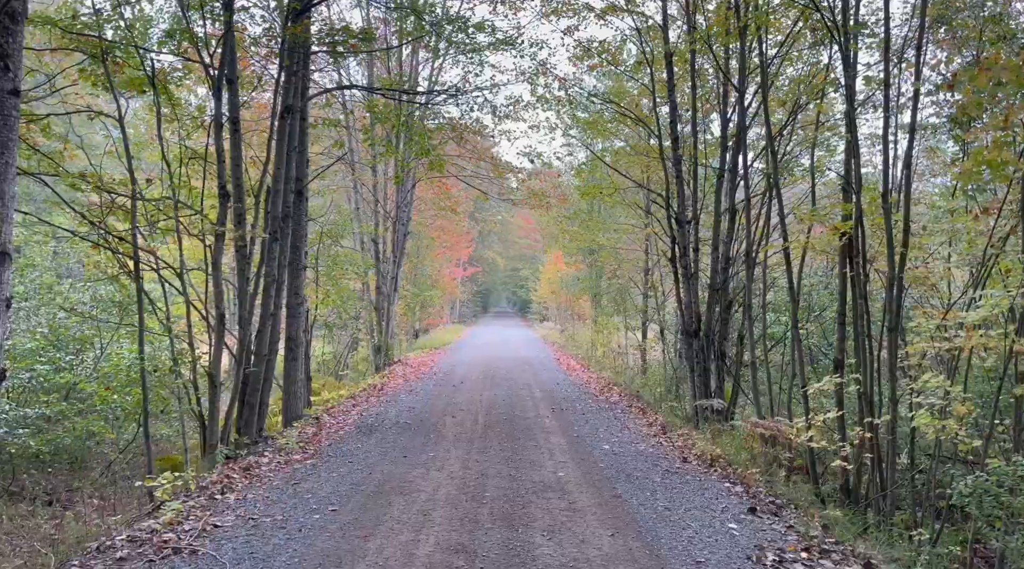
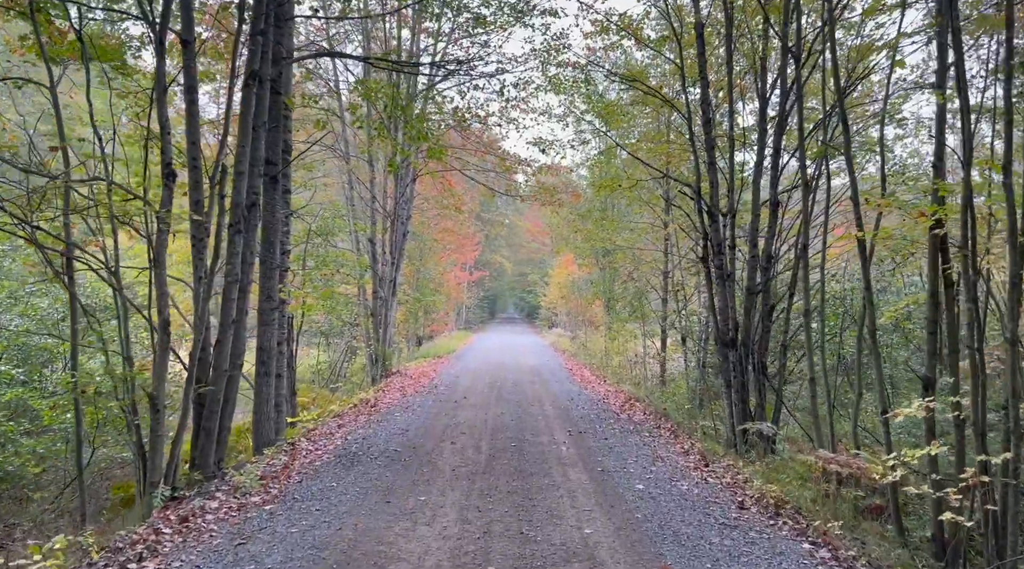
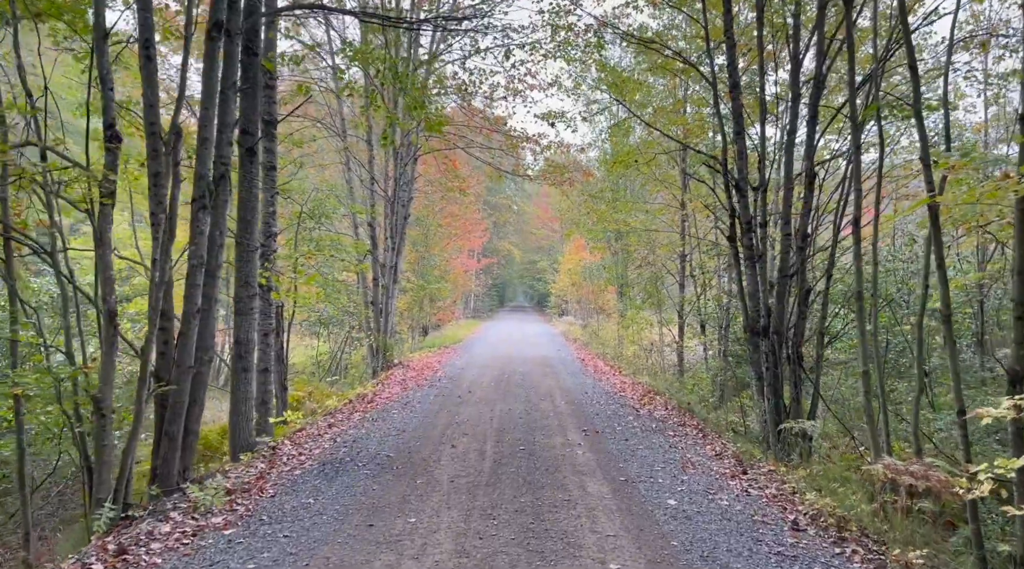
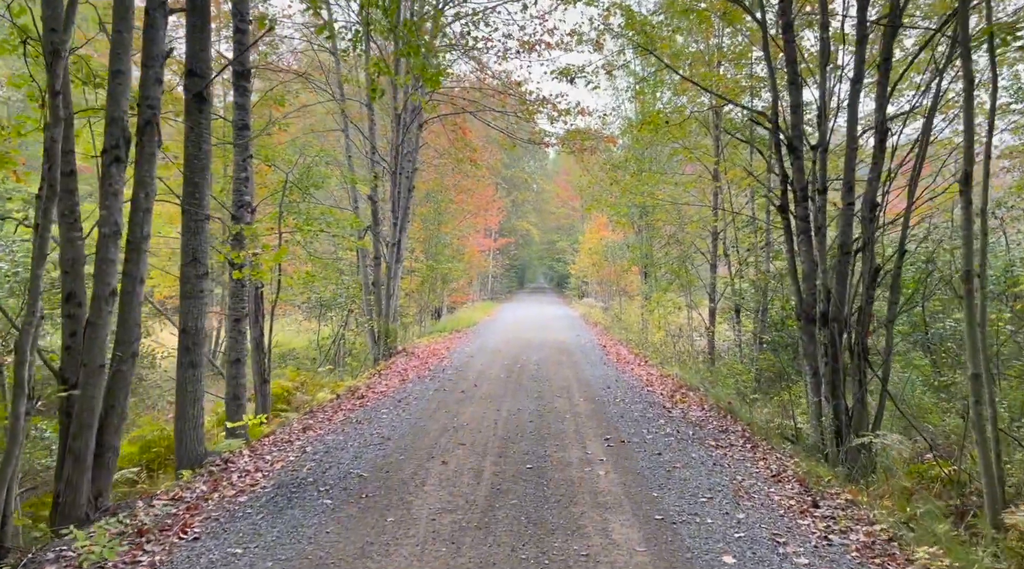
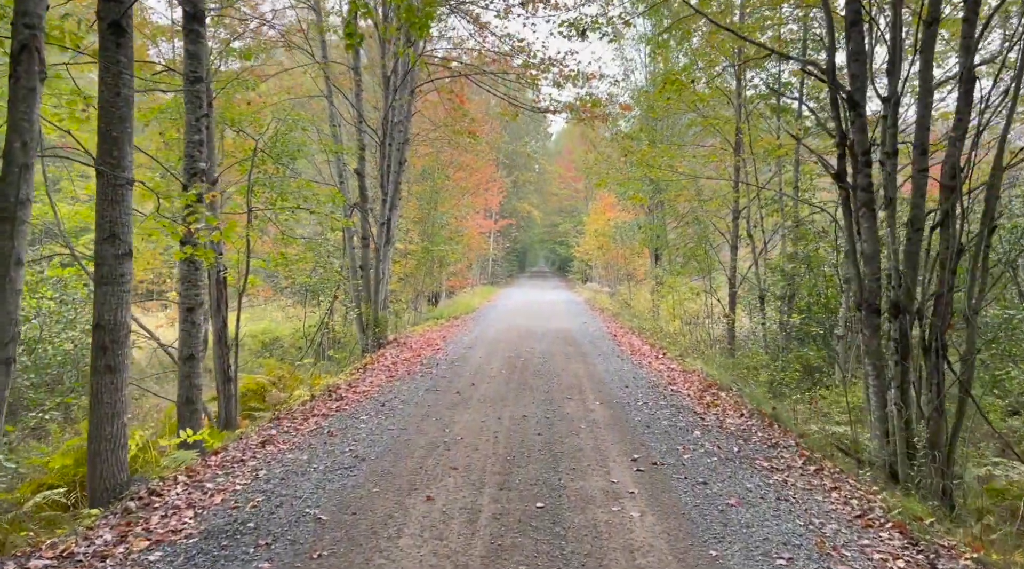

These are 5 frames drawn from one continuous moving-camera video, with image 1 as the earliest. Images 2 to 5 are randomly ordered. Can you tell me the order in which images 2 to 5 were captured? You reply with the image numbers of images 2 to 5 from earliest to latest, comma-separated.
2, 3, 4, 5
